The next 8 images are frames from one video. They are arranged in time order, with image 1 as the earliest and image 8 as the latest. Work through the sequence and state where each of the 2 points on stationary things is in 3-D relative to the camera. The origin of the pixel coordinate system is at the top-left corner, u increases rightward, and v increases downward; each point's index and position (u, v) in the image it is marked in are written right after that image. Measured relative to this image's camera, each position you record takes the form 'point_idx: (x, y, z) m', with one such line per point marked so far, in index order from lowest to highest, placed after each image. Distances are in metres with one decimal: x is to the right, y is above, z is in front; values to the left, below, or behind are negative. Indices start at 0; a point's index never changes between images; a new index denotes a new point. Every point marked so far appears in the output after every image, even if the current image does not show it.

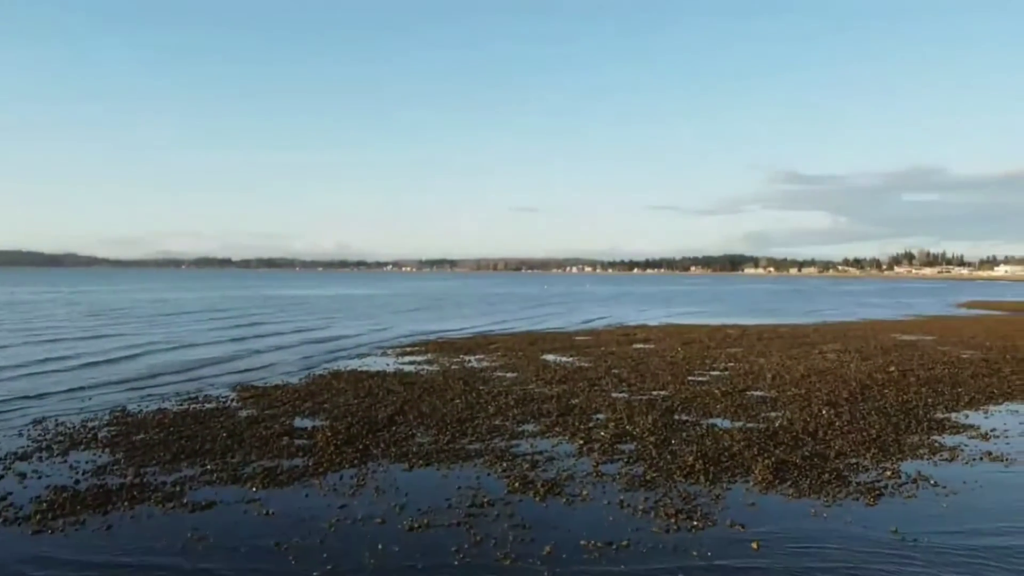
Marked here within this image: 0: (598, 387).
0: (+1.9, -2.2, +18.0) m
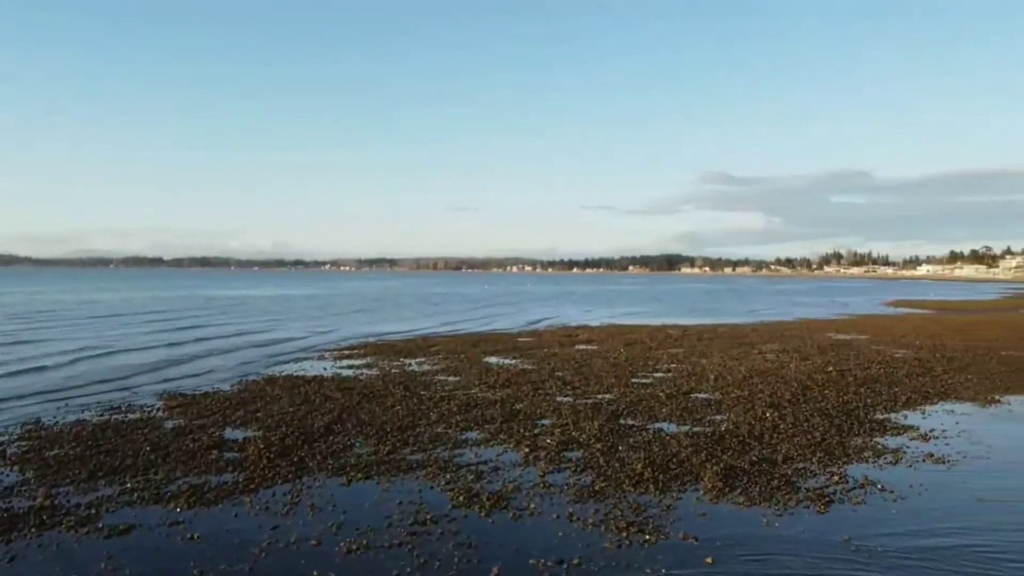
0: (+0.7, -2.3, +17.7) m
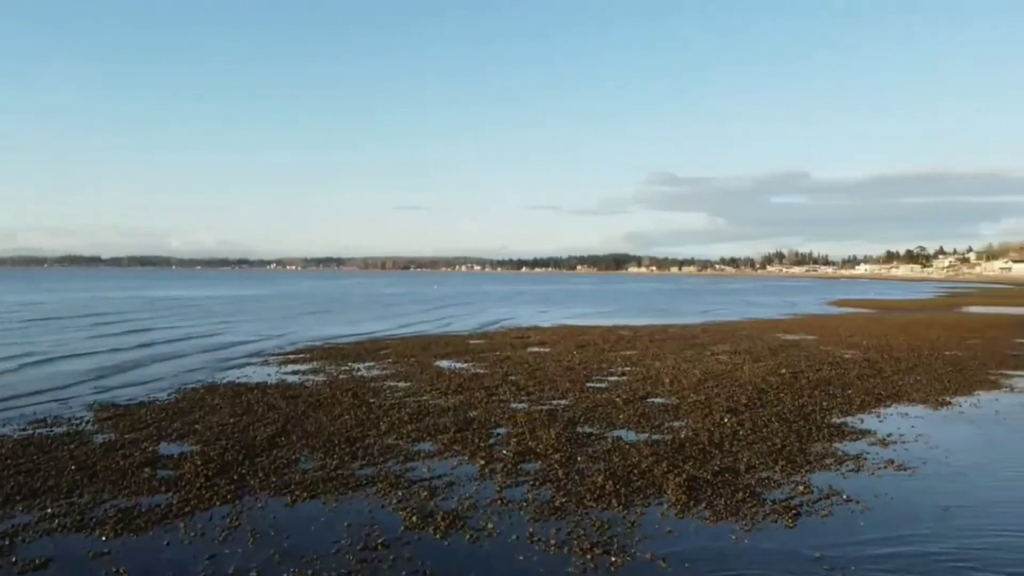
0: (-0.3, -2.3, +17.2) m
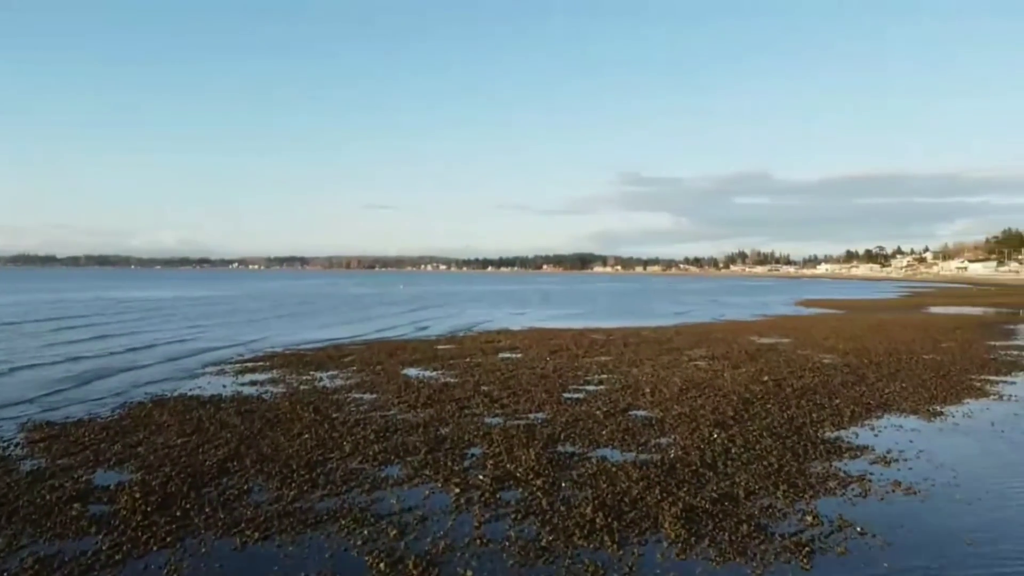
0: (-0.9, -2.5, +16.1) m
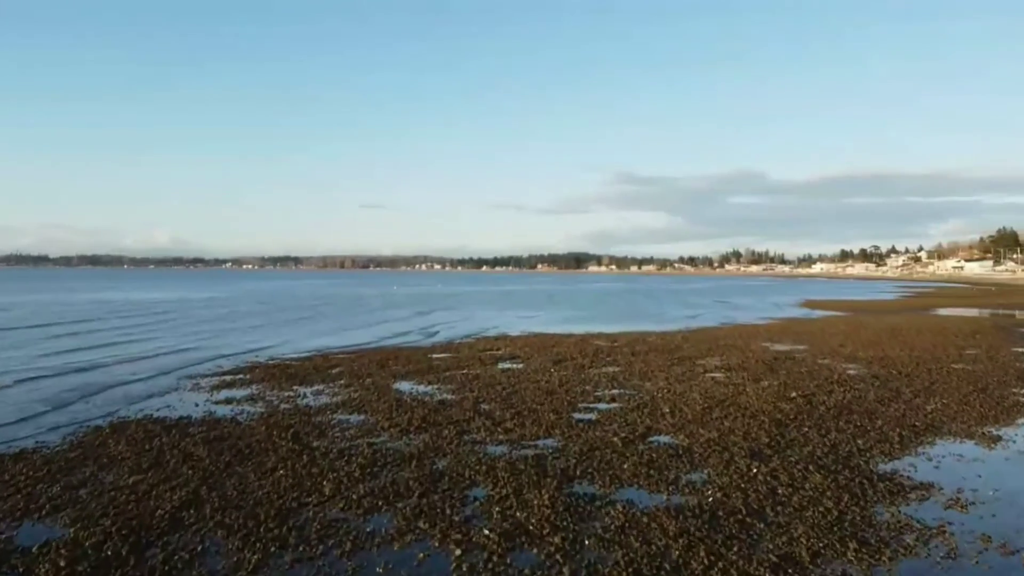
0: (-0.8, -2.6, +14.2) m
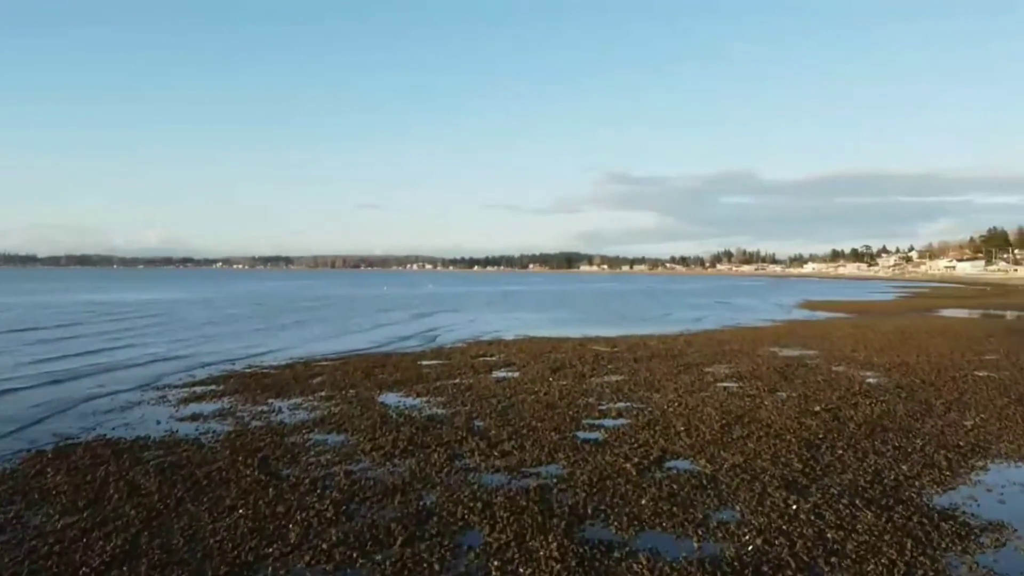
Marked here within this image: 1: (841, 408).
0: (-0.8, -2.7, +12.5) m
1: (+7.1, -2.6, +17.5) m
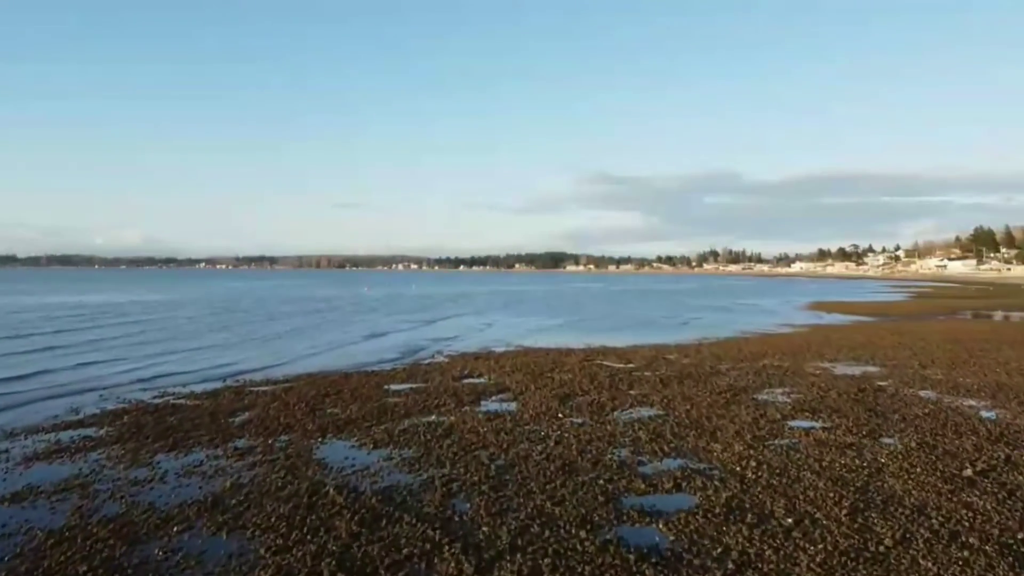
0: (-0.7, -2.8, +6.7) m
1: (+7.1, -2.6, +11.9) m
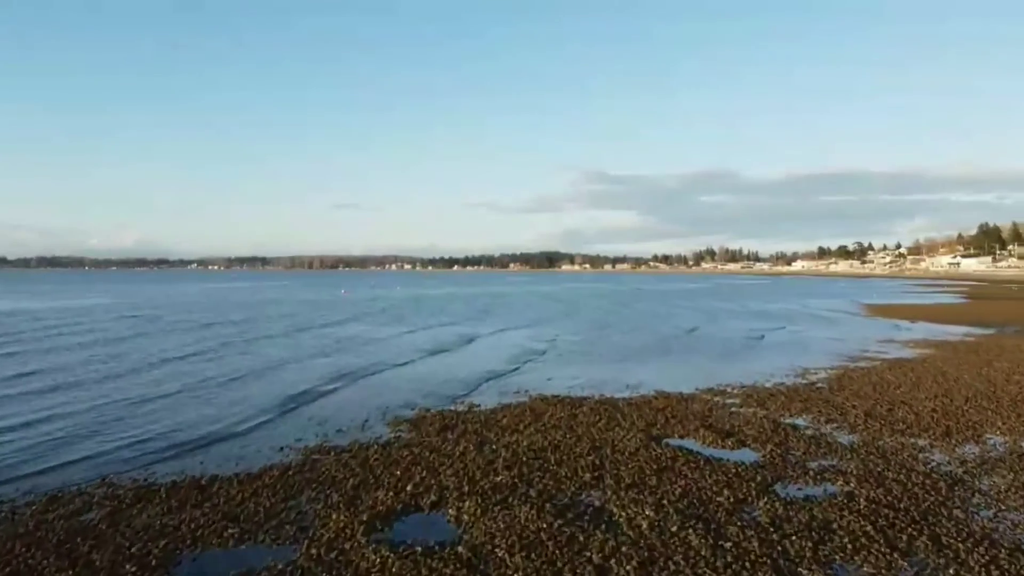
0: (-0.6, -3.0, -6.1) m
1: (+7.2, -2.8, -1.0) m
